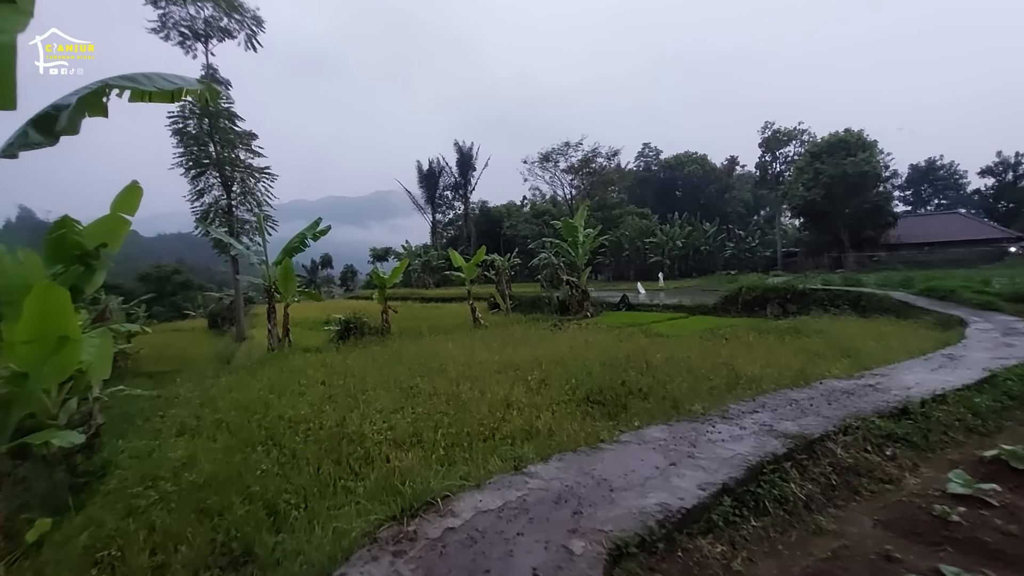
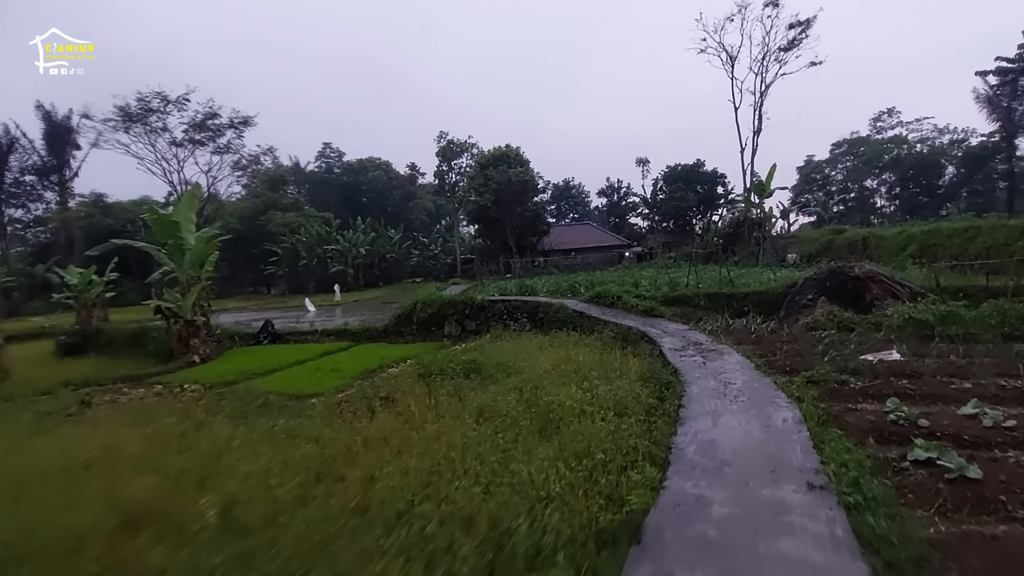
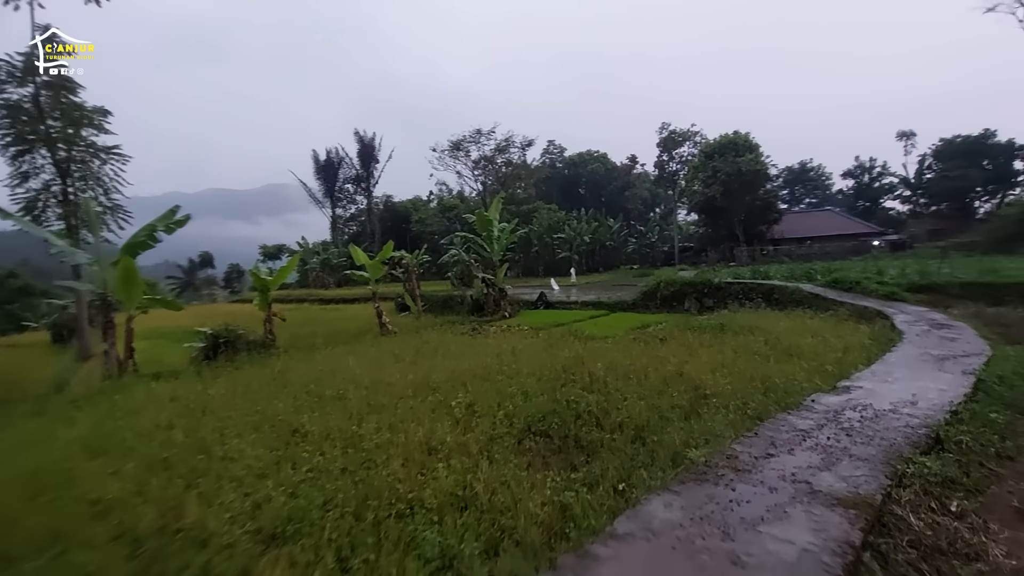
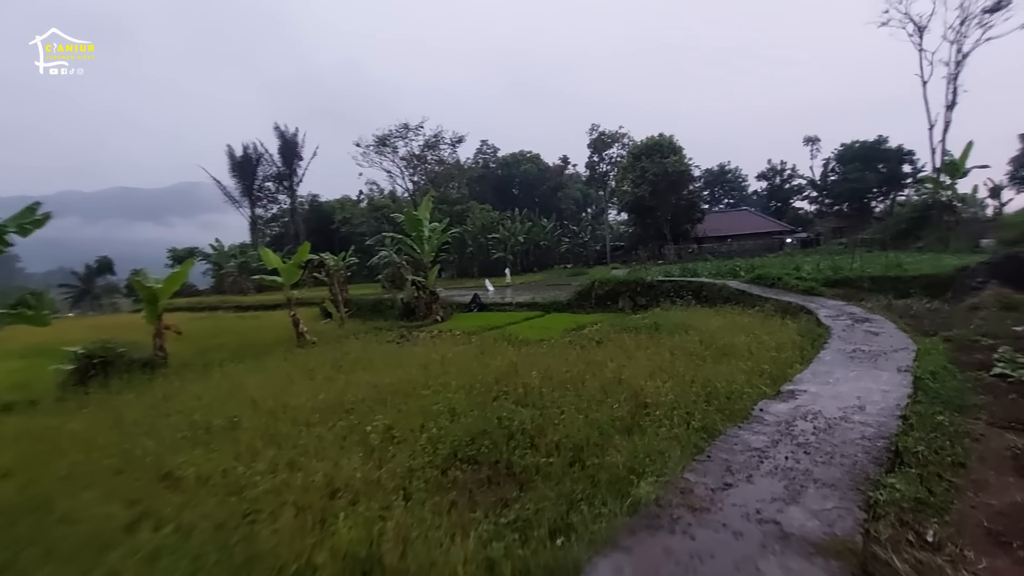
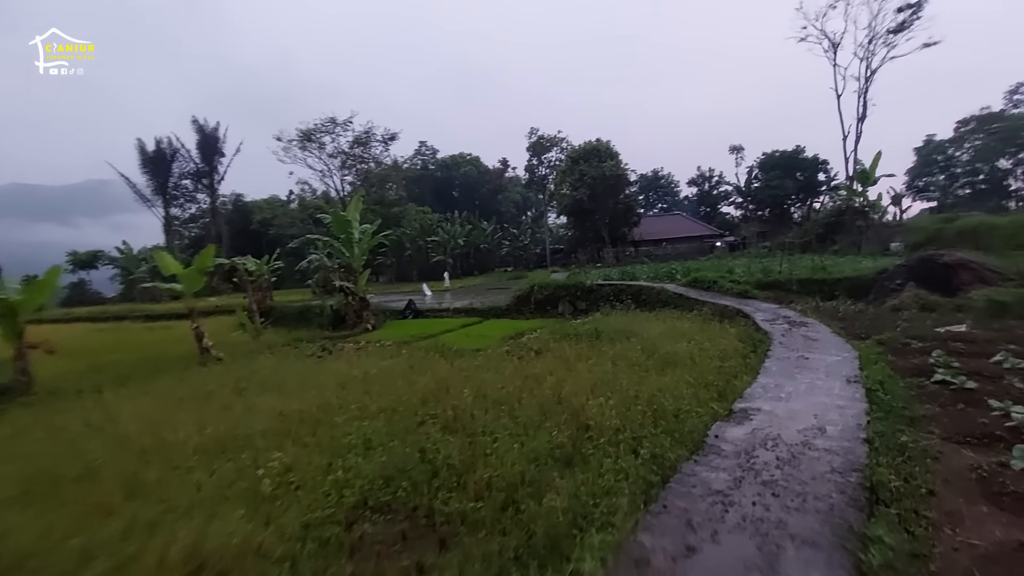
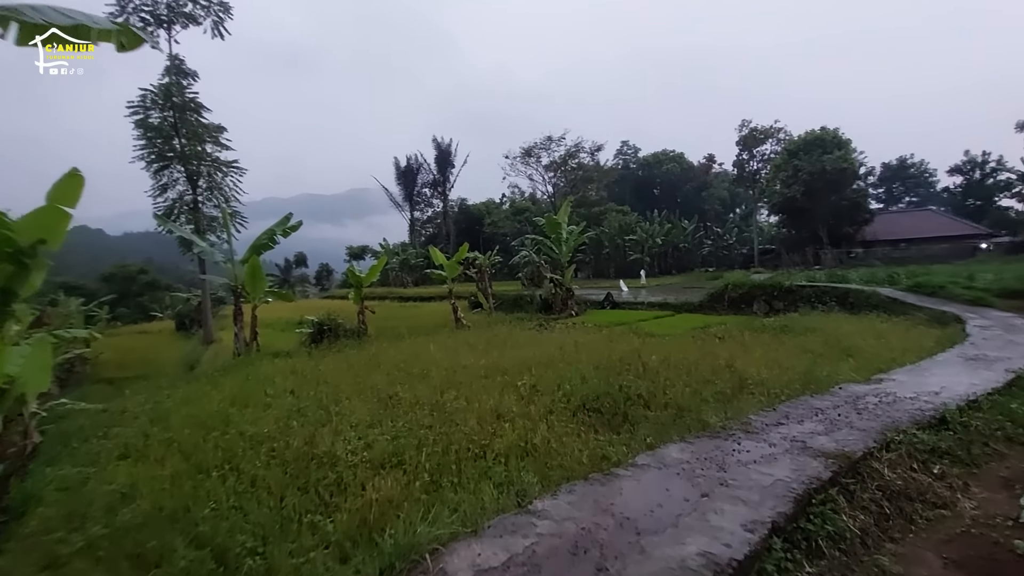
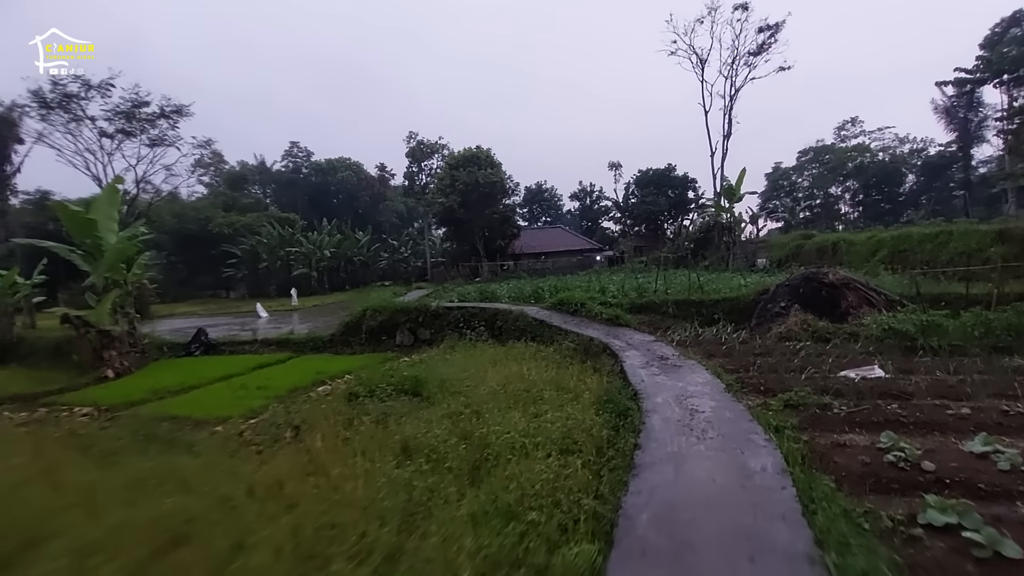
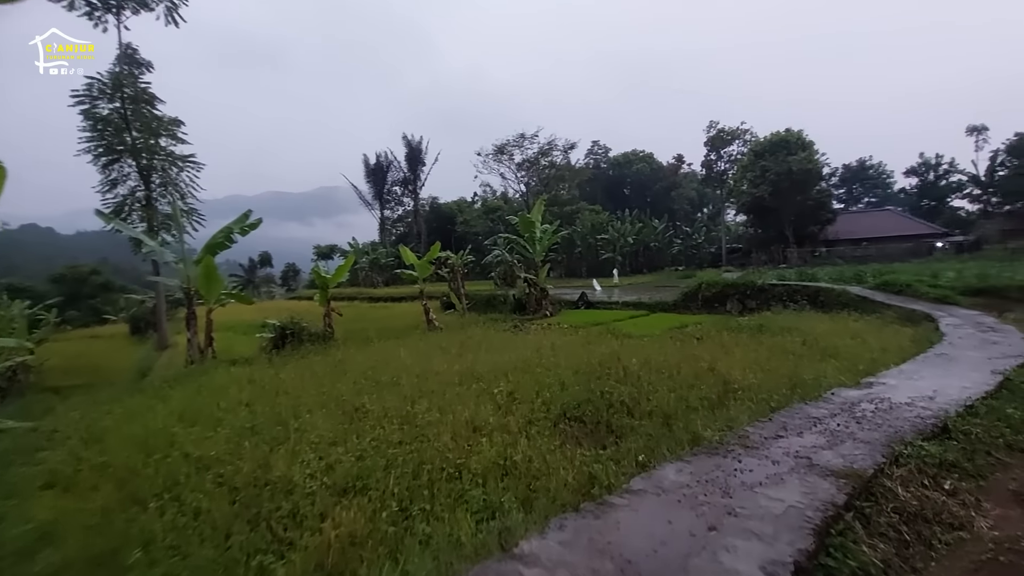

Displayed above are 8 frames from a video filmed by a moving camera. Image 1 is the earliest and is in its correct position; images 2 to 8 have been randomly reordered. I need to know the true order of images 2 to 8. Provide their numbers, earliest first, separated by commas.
6, 8, 3, 4, 5, 2, 7
